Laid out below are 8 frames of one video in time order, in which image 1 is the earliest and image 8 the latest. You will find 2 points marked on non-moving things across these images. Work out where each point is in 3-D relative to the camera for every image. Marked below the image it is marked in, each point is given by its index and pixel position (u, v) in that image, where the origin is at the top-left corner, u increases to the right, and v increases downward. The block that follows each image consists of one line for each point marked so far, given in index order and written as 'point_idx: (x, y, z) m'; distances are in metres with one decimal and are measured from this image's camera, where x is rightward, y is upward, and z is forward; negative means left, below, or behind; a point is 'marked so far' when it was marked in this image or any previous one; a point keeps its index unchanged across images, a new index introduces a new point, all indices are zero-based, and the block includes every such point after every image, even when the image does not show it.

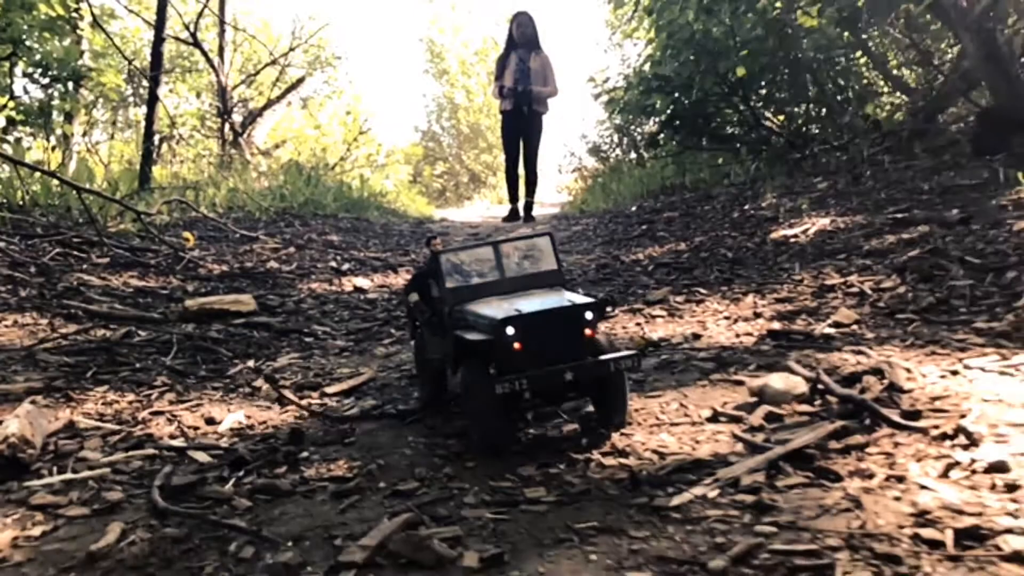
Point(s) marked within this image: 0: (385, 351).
0: (-0.6, -0.3, +4.4) m
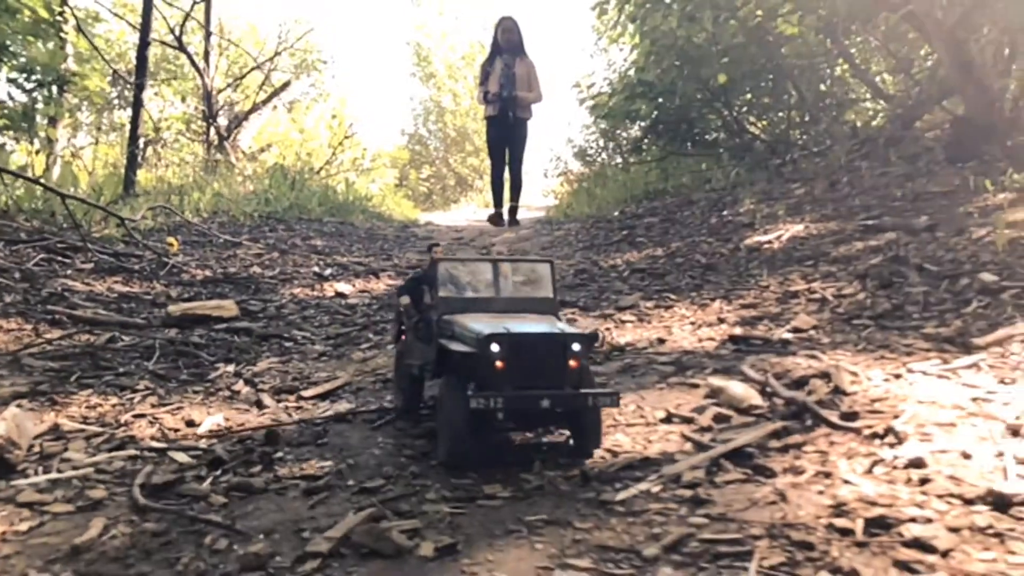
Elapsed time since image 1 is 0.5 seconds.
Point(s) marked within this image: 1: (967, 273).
0: (-0.8, -0.3, +4.5) m
1: (+2.6, +0.1, +5.0) m
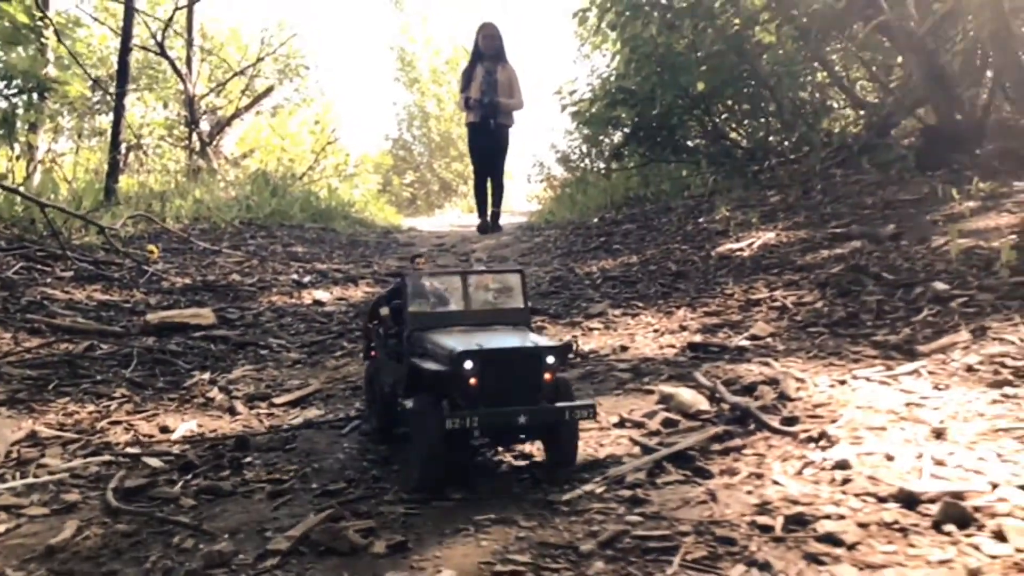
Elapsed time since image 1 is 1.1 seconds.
0: (-0.9, -0.4, +4.6) m
1: (+2.4, 0.0, +5.2) m
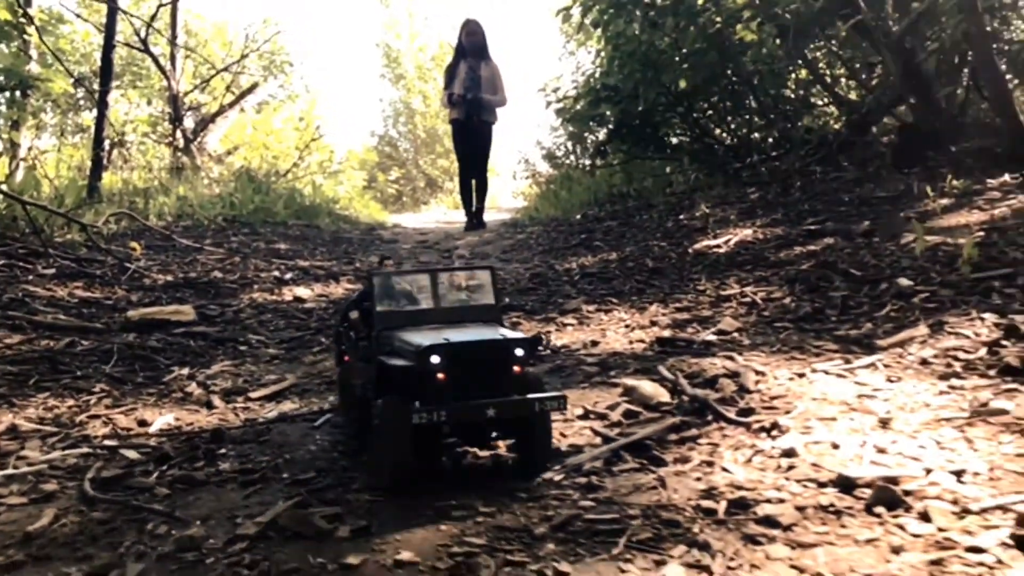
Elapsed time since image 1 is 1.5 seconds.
0: (-1.1, -0.4, +4.7) m
1: (+2.3, +0.1, +5.3) m
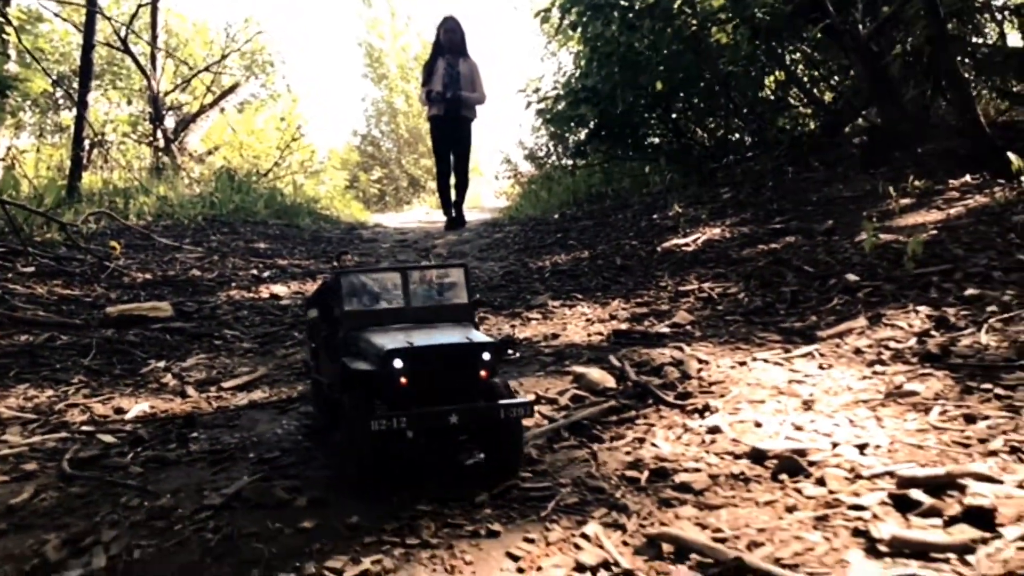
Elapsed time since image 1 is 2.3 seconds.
0: (-1.3, -0.4, +4.9) m
1: (+2.1, +0.1, +5.6) m
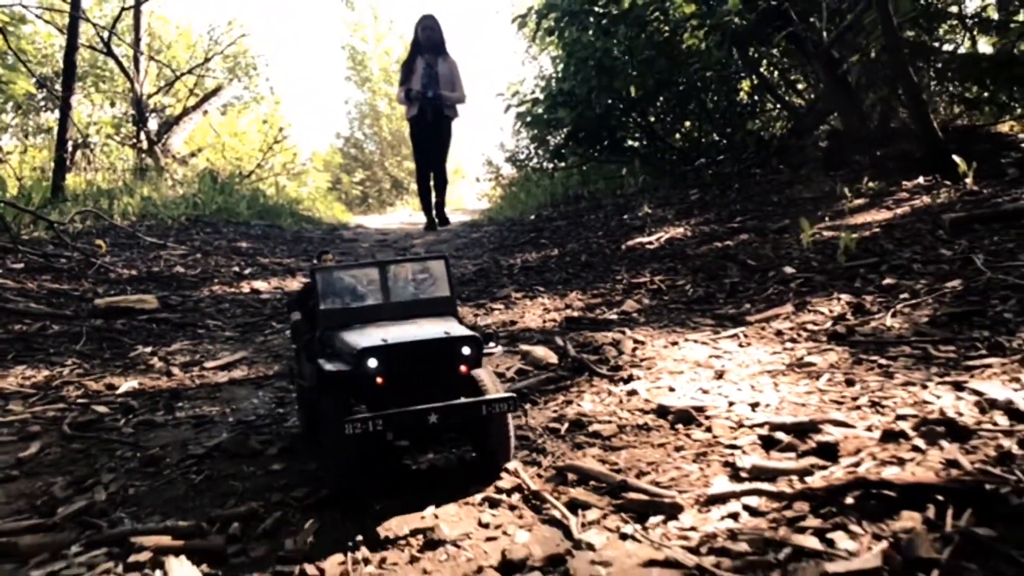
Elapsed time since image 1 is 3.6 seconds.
0: (-1.5, -0.3, +5.3) m
1: (+1.8, +0.2, +6.0) m
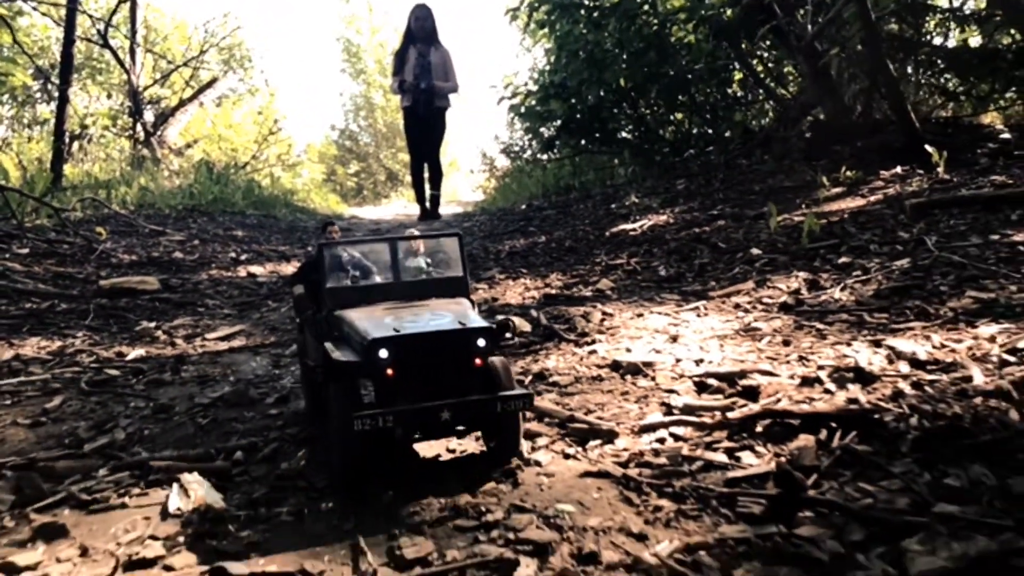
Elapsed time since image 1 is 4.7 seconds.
0: (-1.6, -0.2, +5.7) m
1: (+1.7, +0.3, +6.4) m
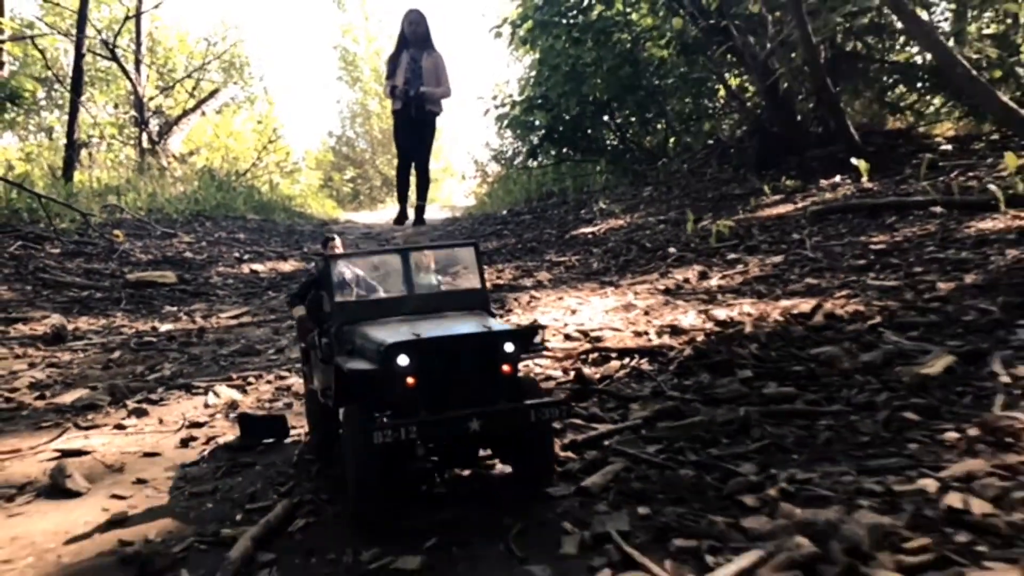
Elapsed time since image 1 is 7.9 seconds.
0: (-2.0, -0.1, +6.9) m
1: (+1.4, +0.4, +7.6) m
